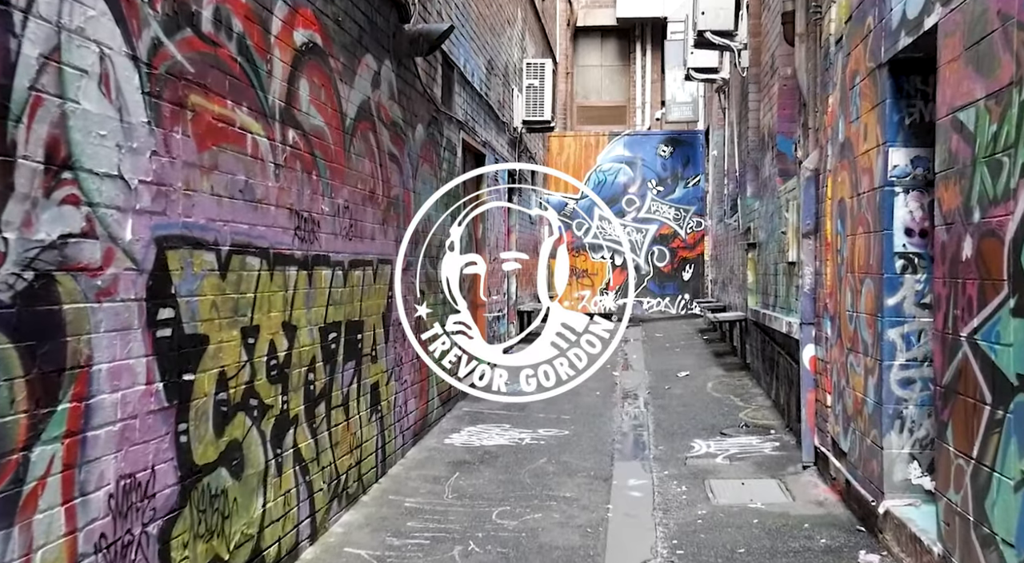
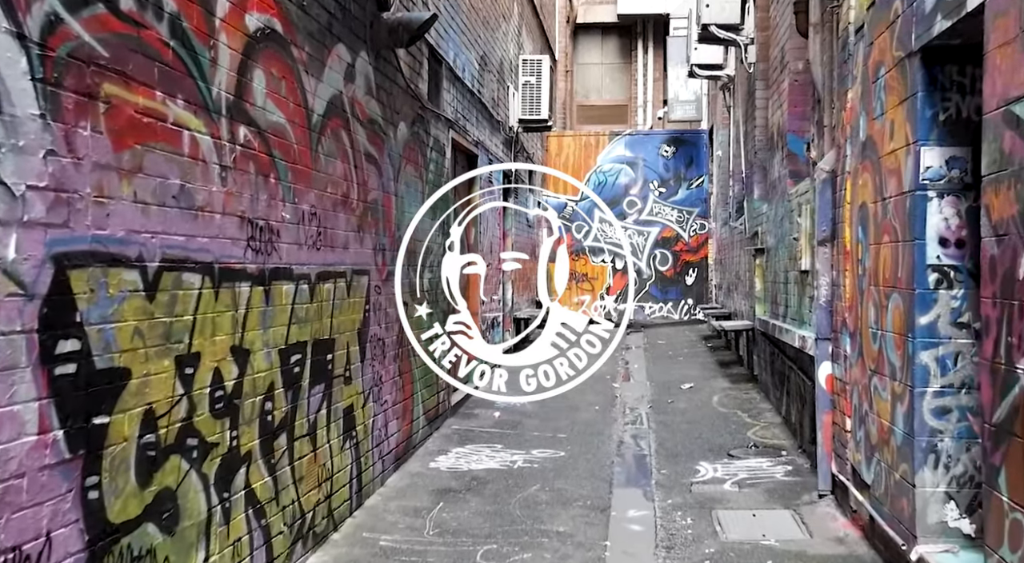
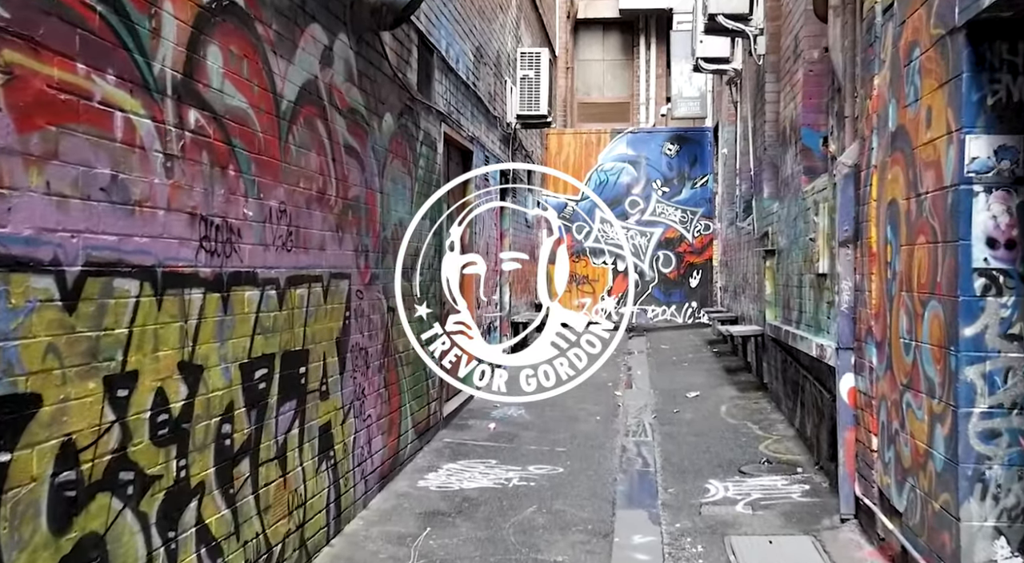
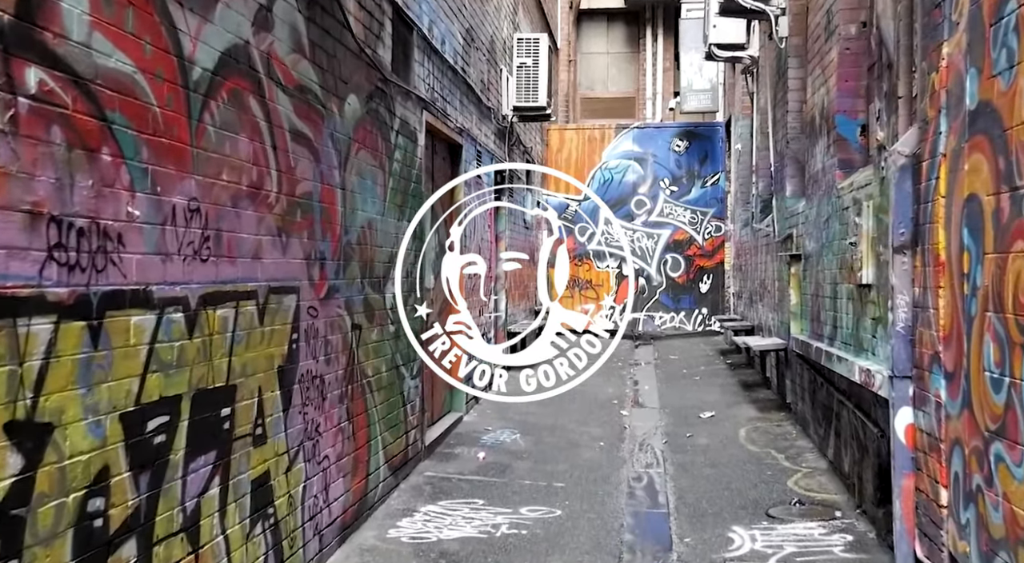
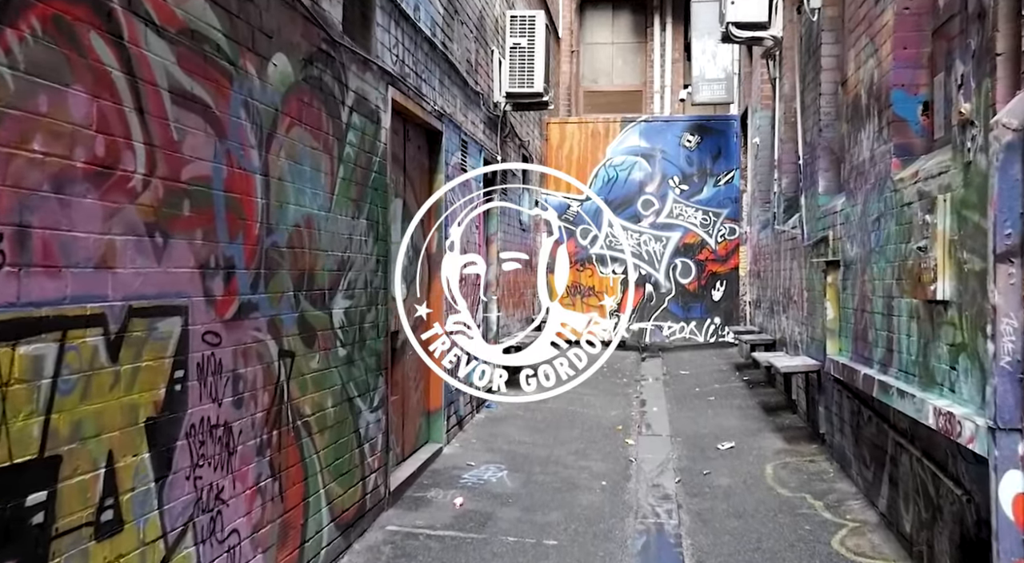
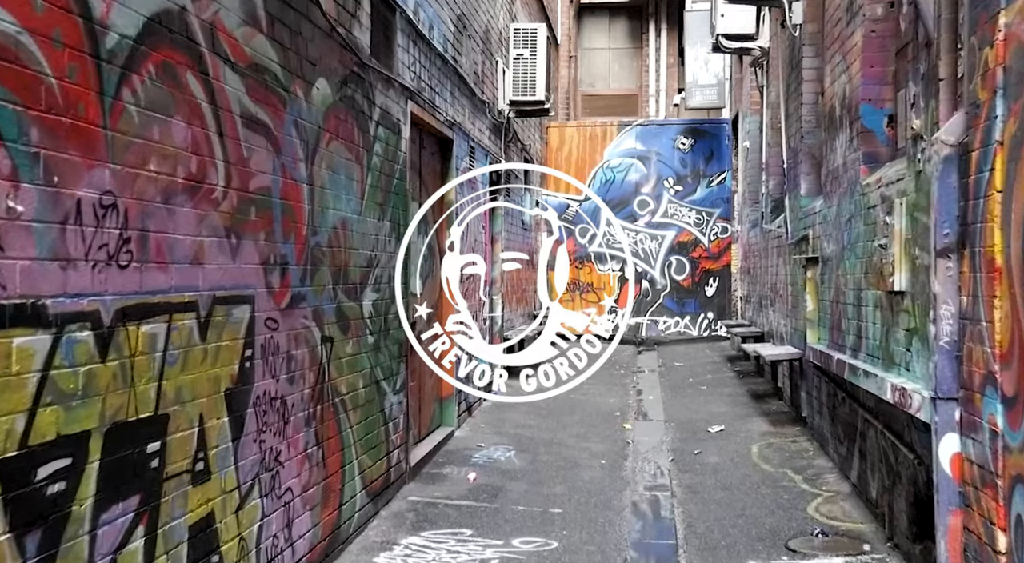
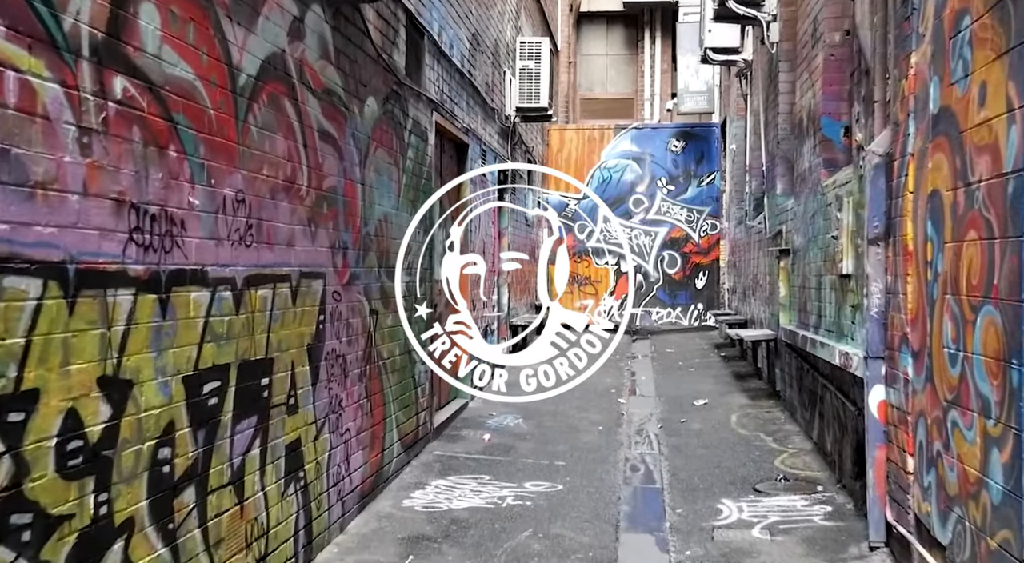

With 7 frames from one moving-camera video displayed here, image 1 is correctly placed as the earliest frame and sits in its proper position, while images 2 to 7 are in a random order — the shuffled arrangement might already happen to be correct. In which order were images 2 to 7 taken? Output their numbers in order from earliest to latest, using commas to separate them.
2, 3, 7, 4, 6, 5
